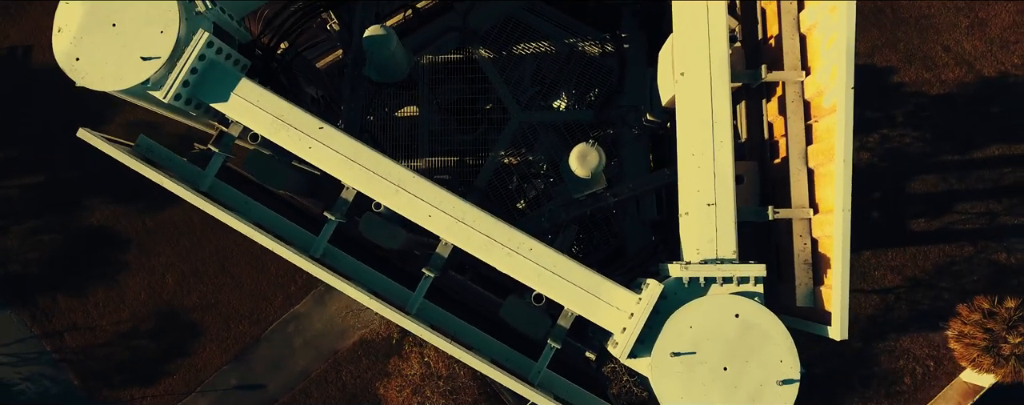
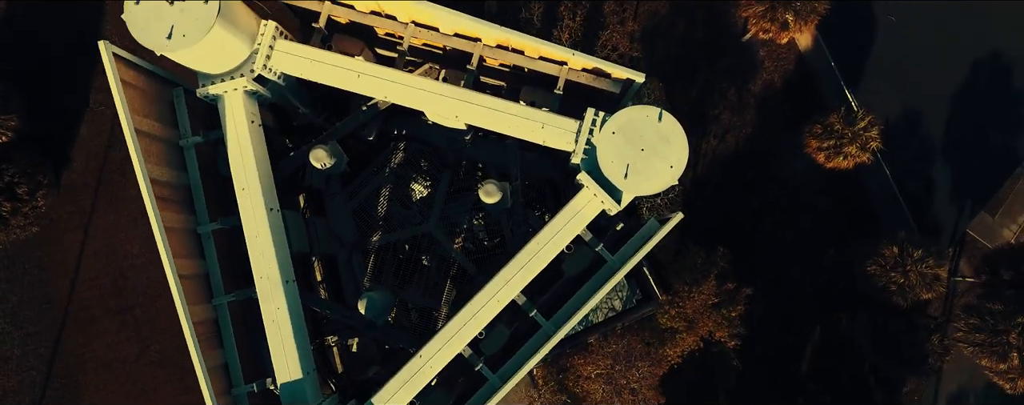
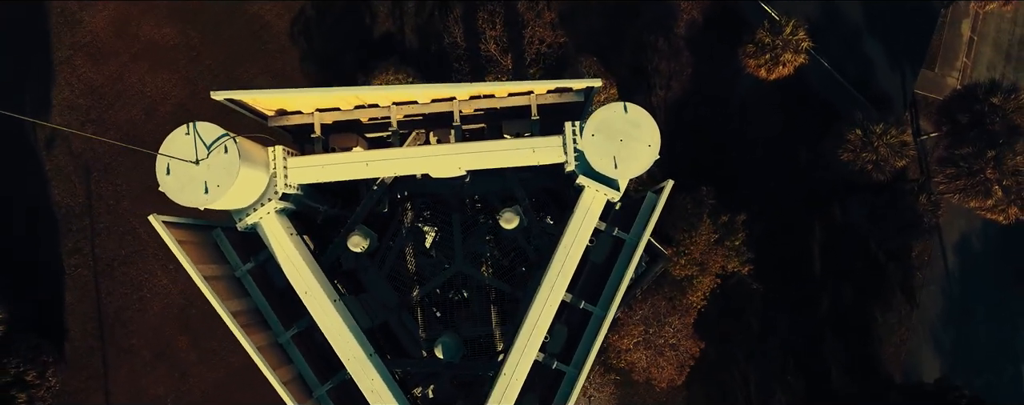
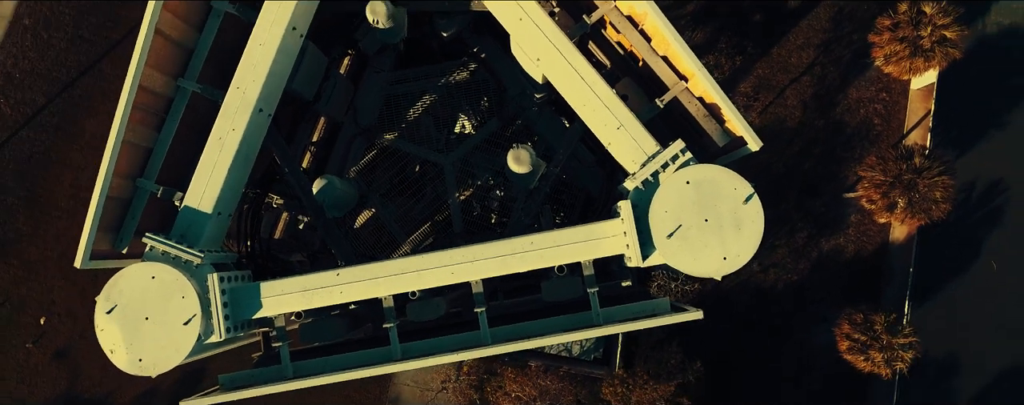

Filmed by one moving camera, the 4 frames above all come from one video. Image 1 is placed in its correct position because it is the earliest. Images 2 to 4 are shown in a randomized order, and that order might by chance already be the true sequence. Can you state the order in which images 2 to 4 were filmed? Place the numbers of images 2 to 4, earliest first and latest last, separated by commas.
4, 2, 3
